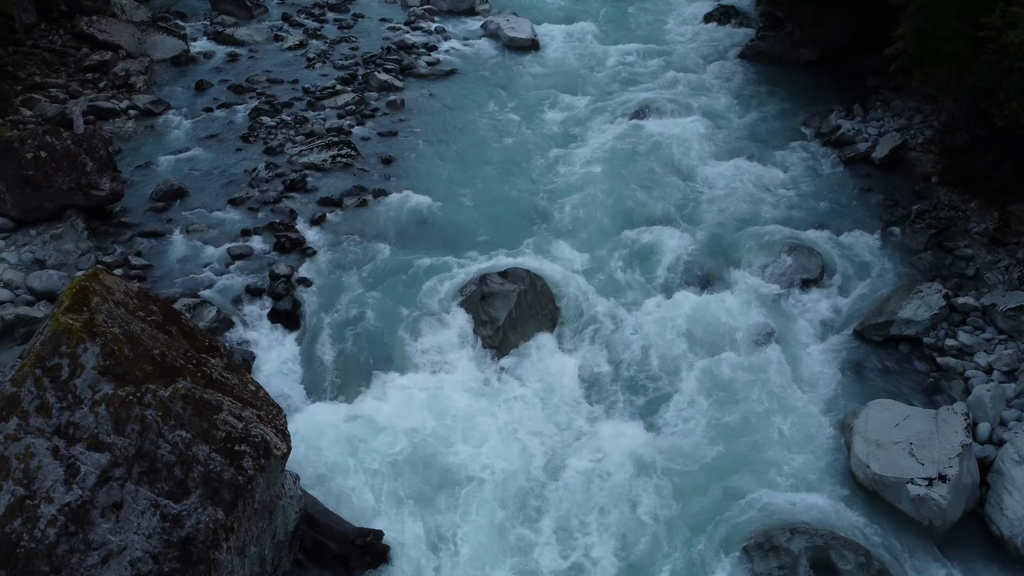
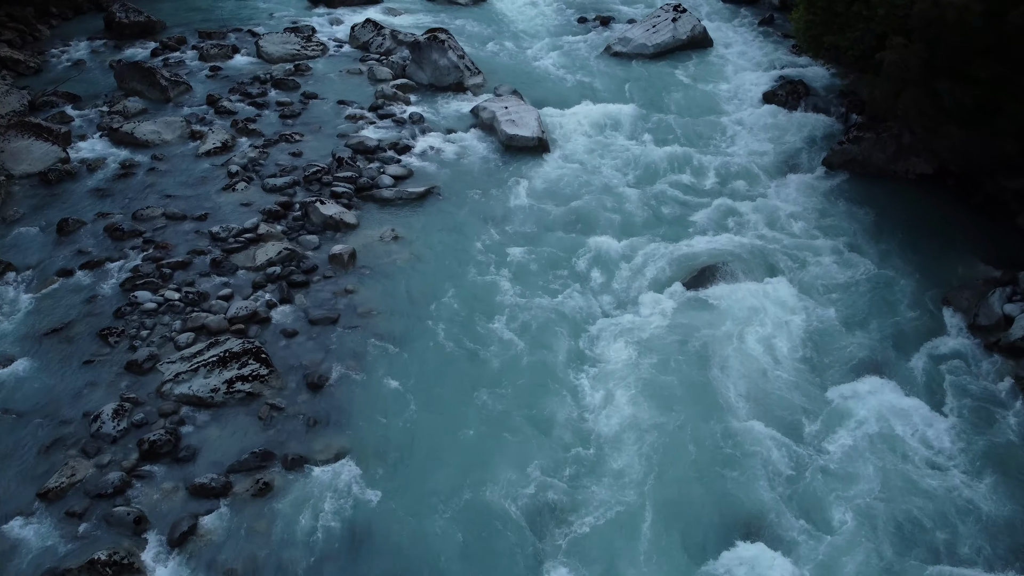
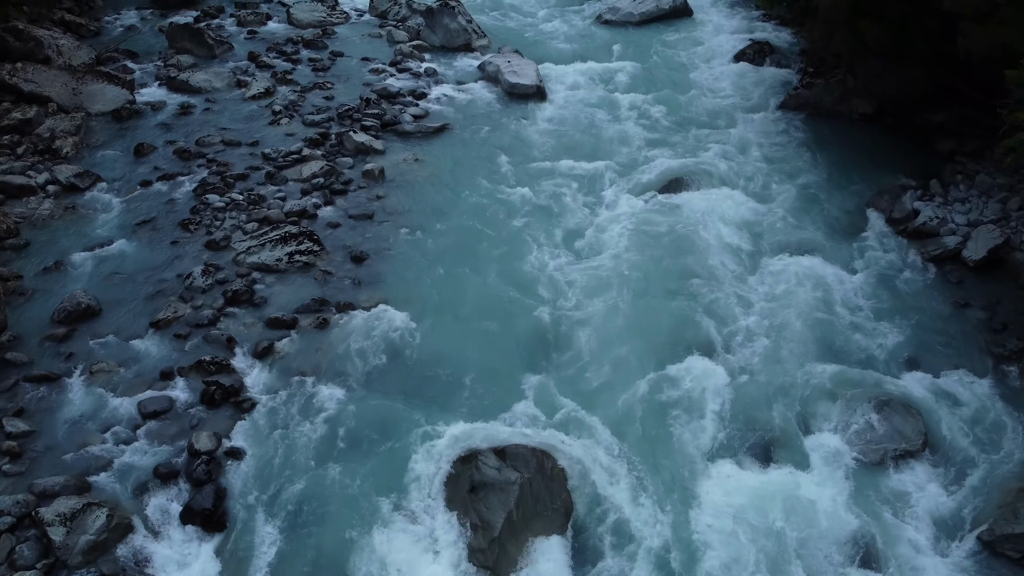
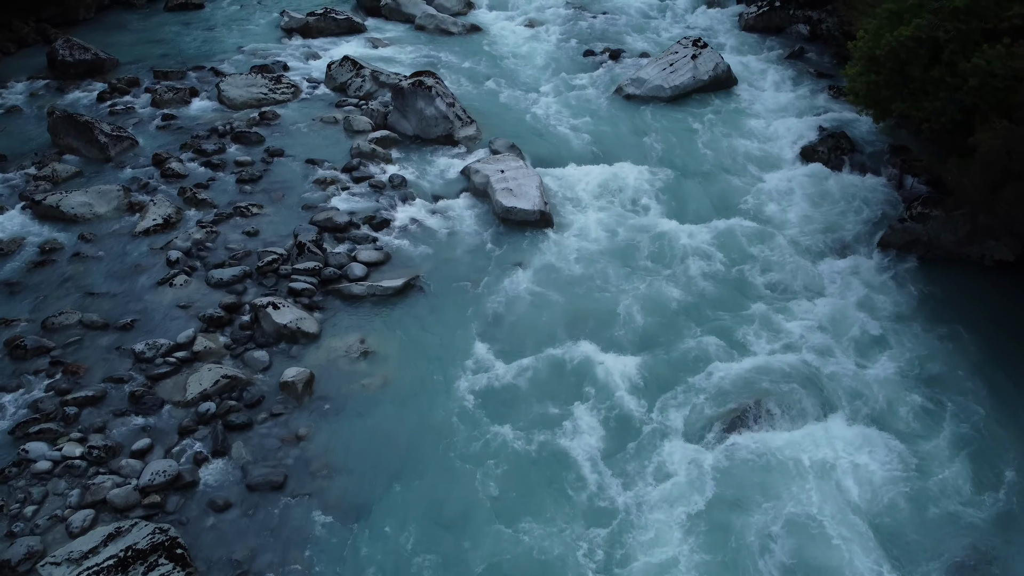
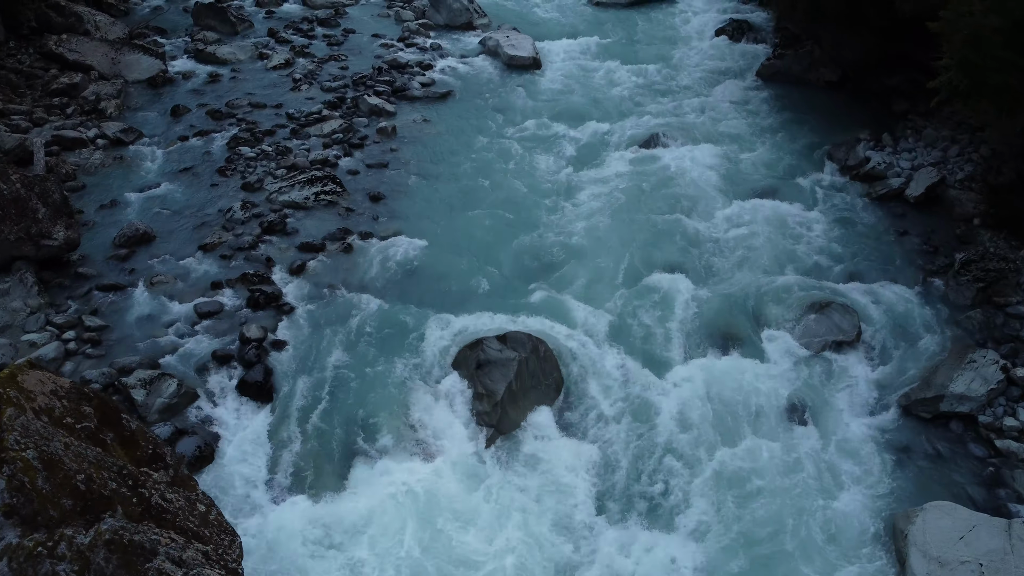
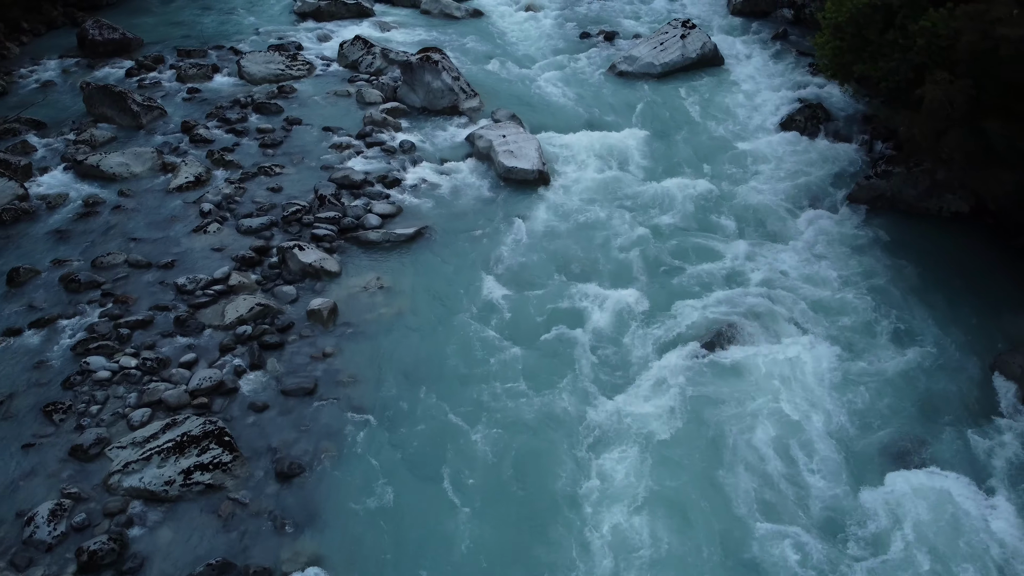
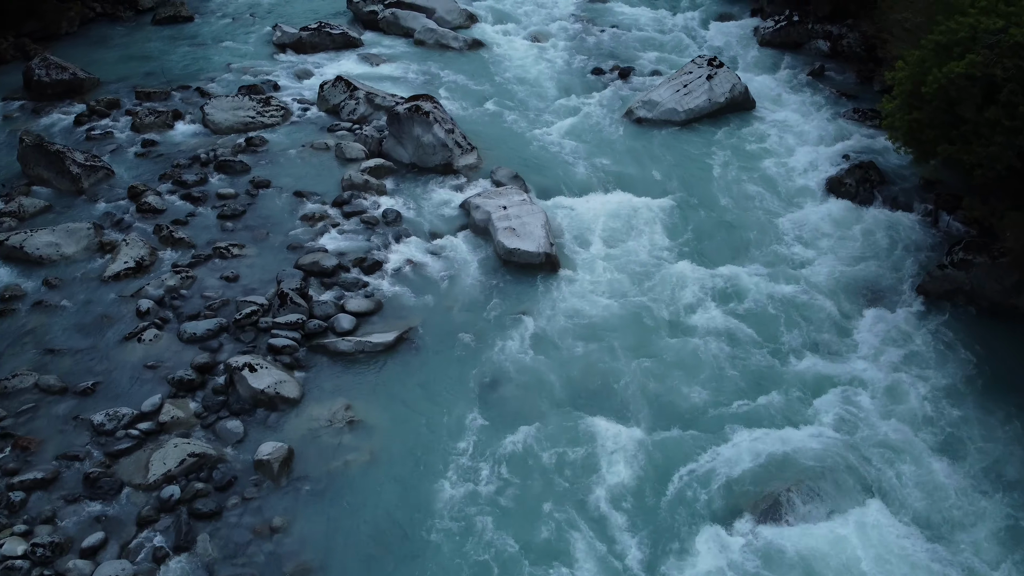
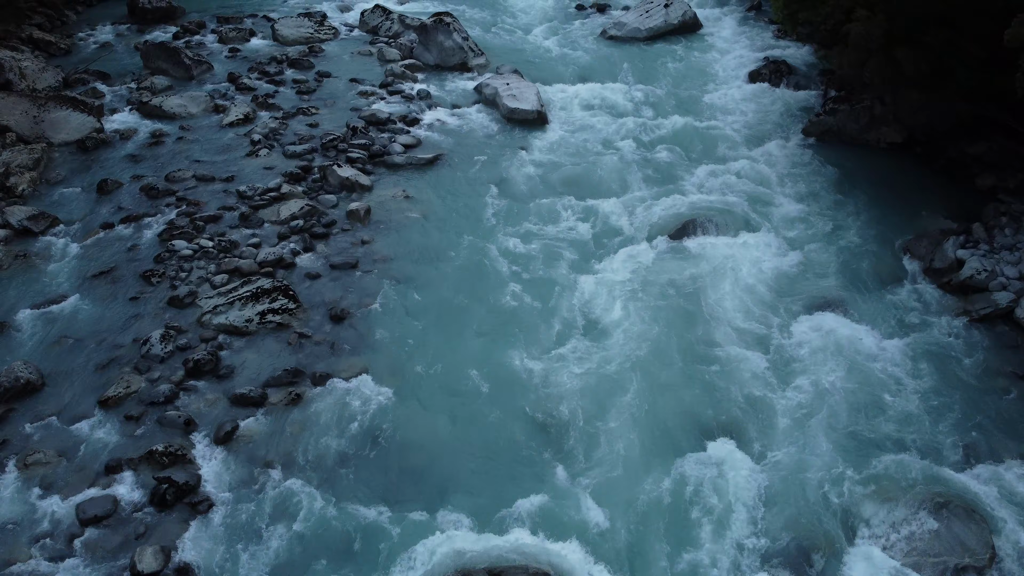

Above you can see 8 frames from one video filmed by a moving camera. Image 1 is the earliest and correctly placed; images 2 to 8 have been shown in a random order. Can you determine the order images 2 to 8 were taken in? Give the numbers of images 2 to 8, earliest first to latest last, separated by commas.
5, 3, 8, 2, 6, 4, 7
